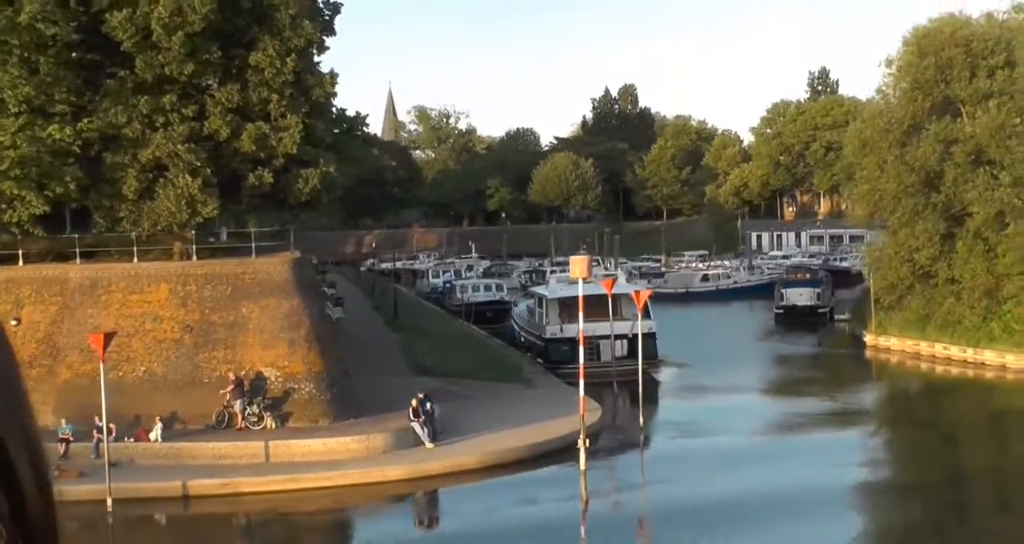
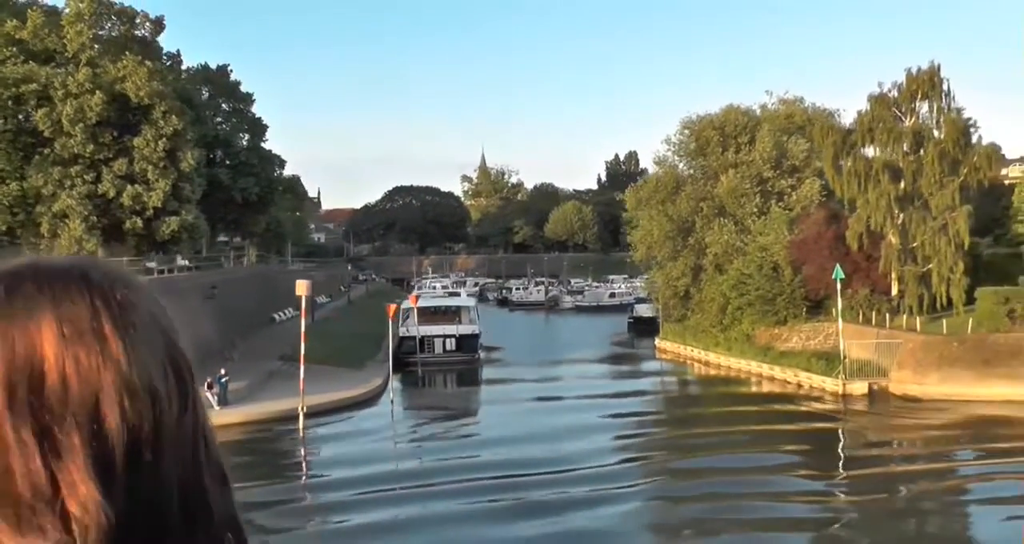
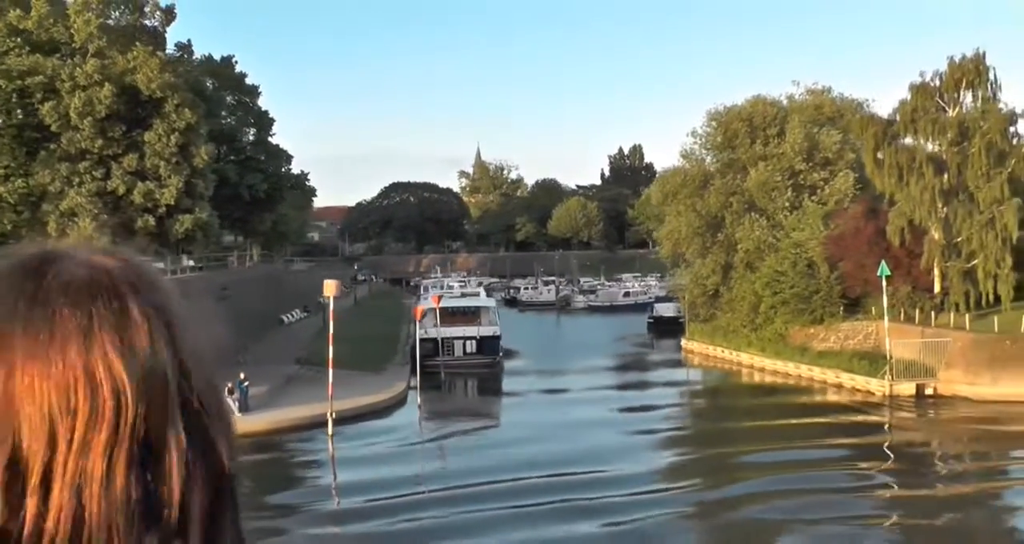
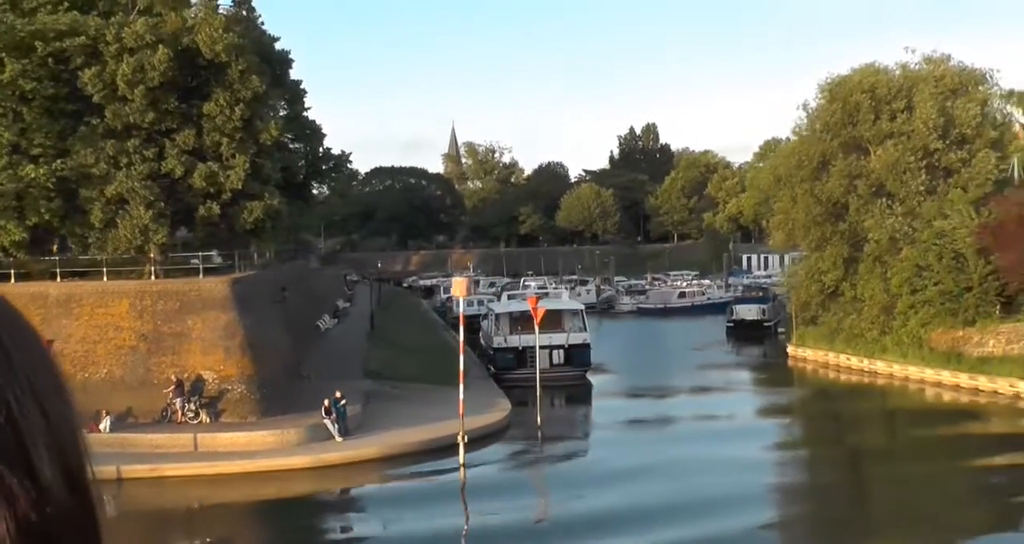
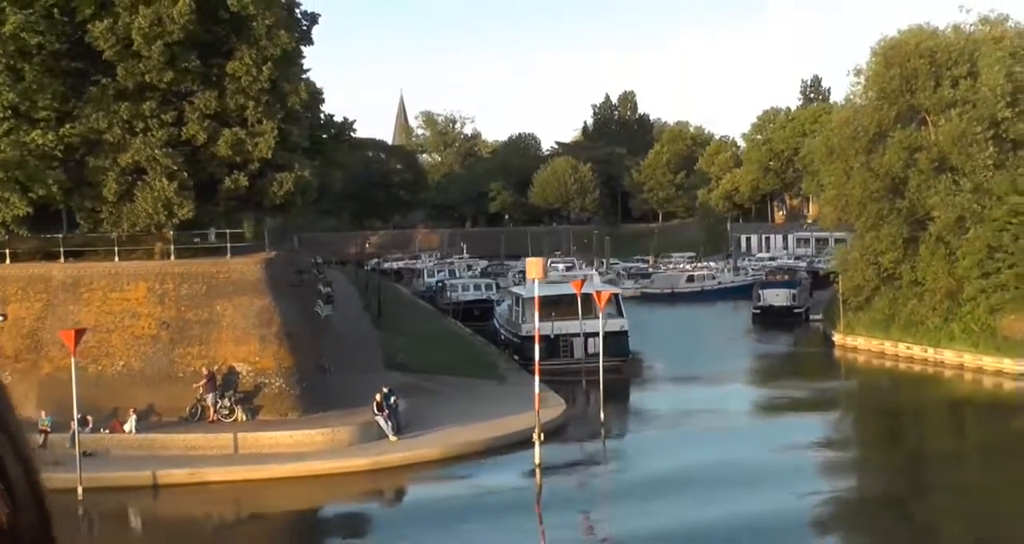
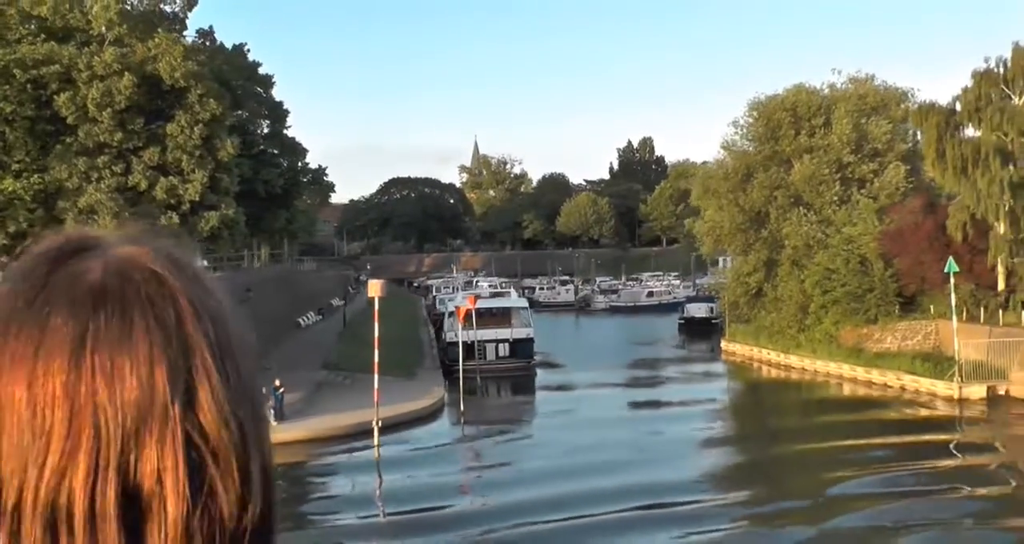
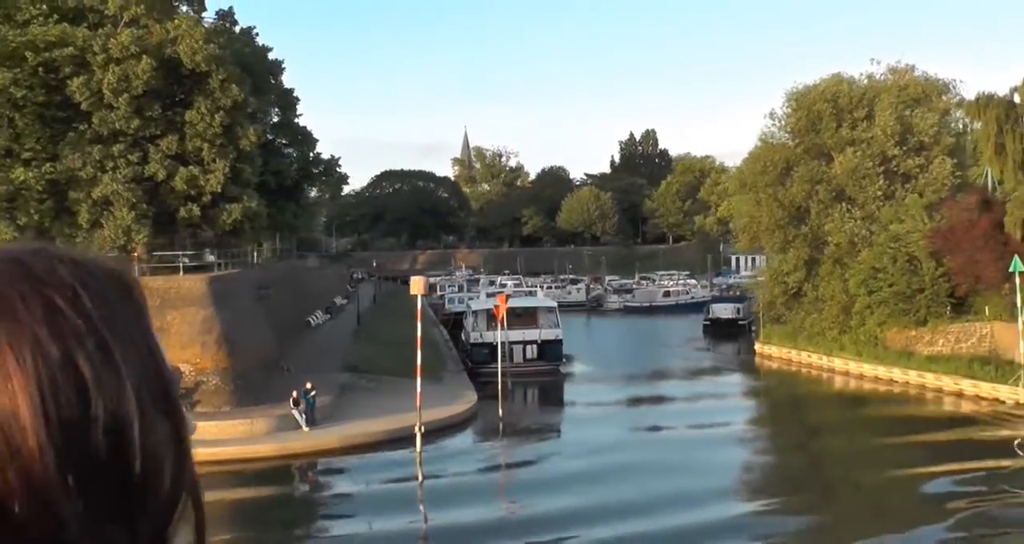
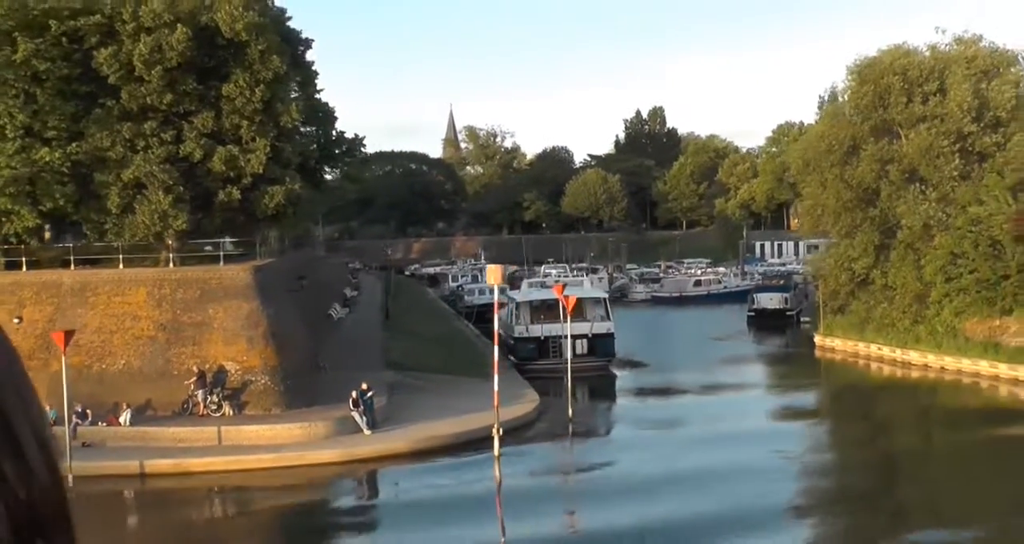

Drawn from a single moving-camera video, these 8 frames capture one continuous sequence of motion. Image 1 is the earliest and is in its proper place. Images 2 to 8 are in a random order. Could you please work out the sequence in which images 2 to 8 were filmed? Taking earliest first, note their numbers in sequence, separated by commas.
5, 8, 4, 7, 6, 3, 2
